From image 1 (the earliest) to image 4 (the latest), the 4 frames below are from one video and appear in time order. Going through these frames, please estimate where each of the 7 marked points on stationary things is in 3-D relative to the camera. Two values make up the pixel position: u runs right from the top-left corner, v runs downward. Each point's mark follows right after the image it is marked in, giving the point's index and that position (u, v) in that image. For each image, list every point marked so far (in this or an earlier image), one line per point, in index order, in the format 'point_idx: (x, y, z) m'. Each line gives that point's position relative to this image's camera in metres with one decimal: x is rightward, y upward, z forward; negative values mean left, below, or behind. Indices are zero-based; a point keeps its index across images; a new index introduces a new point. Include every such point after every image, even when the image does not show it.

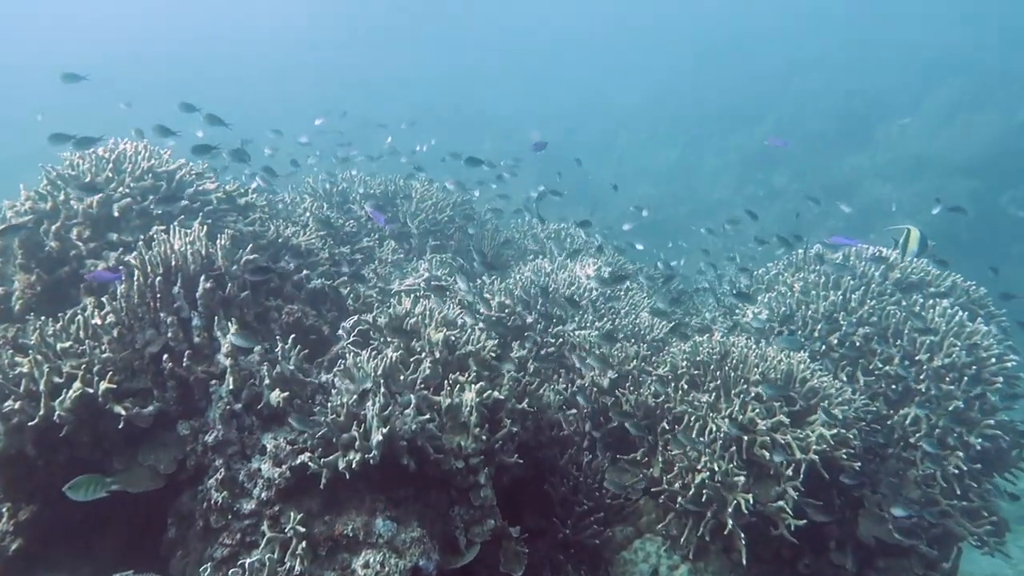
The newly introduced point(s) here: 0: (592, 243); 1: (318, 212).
0: (+1.3, +0.7, +10.9) m
1: (-2.4, +0.9, +8.6) m
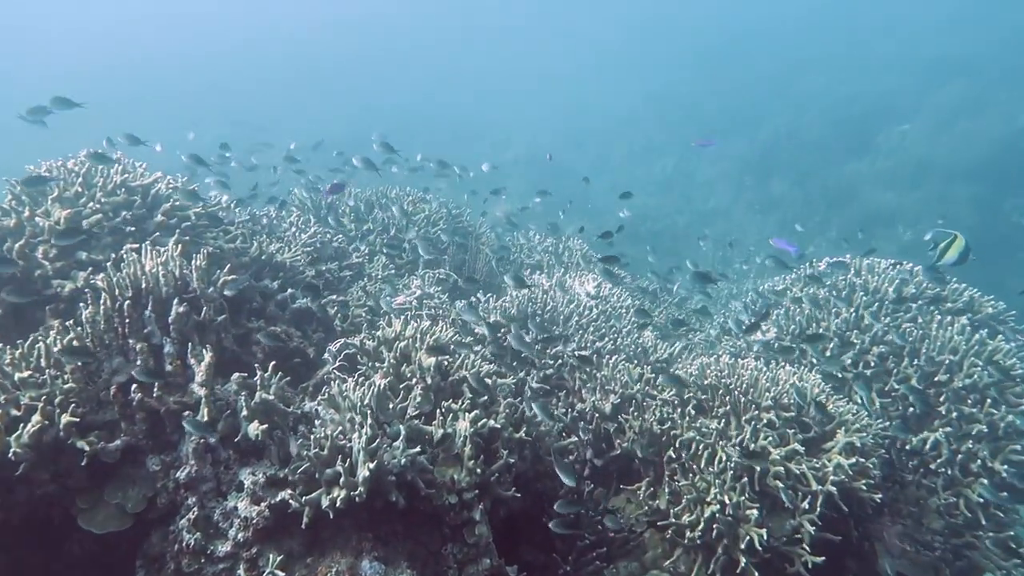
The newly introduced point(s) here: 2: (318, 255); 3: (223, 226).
0: (+1.2, +0.4, +10.6) m
1: (-2.4, +0.7, +8.2) m
2: (-2.2, +0.4, +7.8) m
3: (-2.9, +0.6, +6.9) m
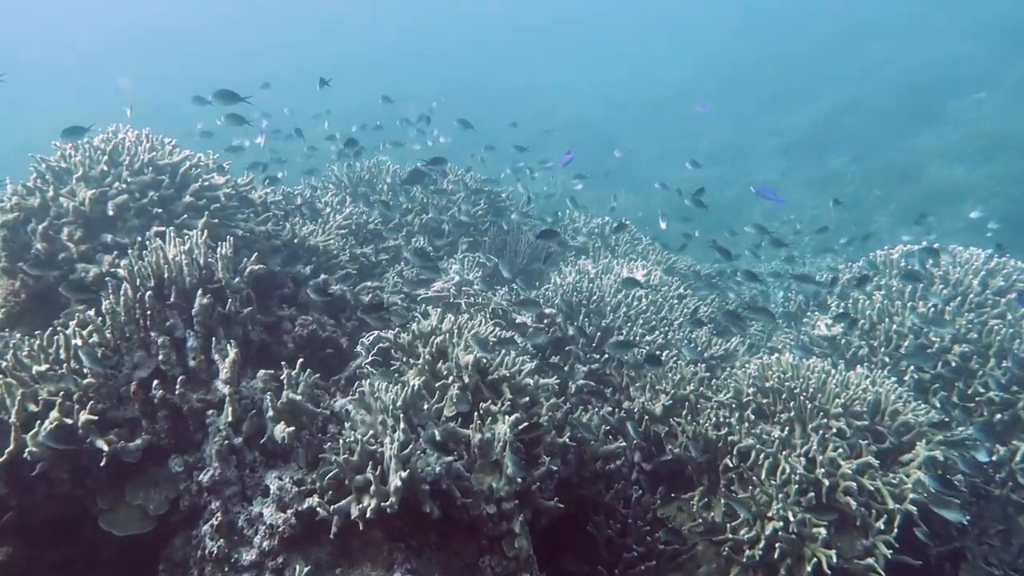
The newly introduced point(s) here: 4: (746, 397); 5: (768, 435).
0: (+1.8, +0.7, +10.1) m
1: (-1.9, +0.9, +7.9) m
2: (-1.7, +0.5, +7.5) m
3: (-2.4, +0.8, +6.6) m
4: (+1.9, -0.9, +5.8) m
5: (+2.0, -1.1, +5.3) m
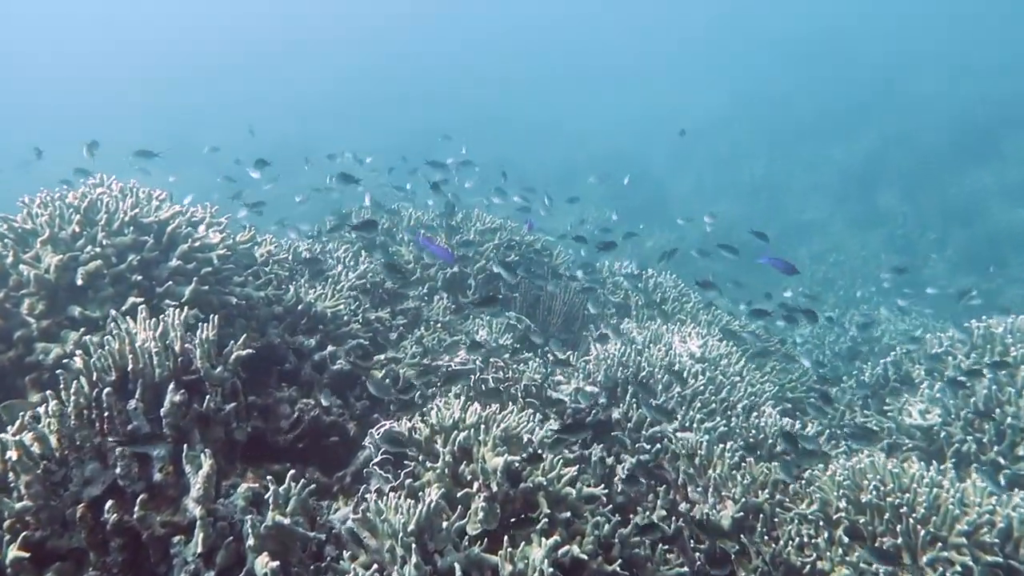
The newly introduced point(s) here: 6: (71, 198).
0: (+2.2, -0.1, +9.1) m
1: (-1.6, +0.2, +7.1) m
2: (-1.4, -0.1, +6.6) m
3: (-2.1, +0.2, +5.8) m
4: (+2.2, -1.5, +4.7) m
5: (+2.2, -1.7, +4.3) m
6: (-3.4, +0.7, +5.4) m
